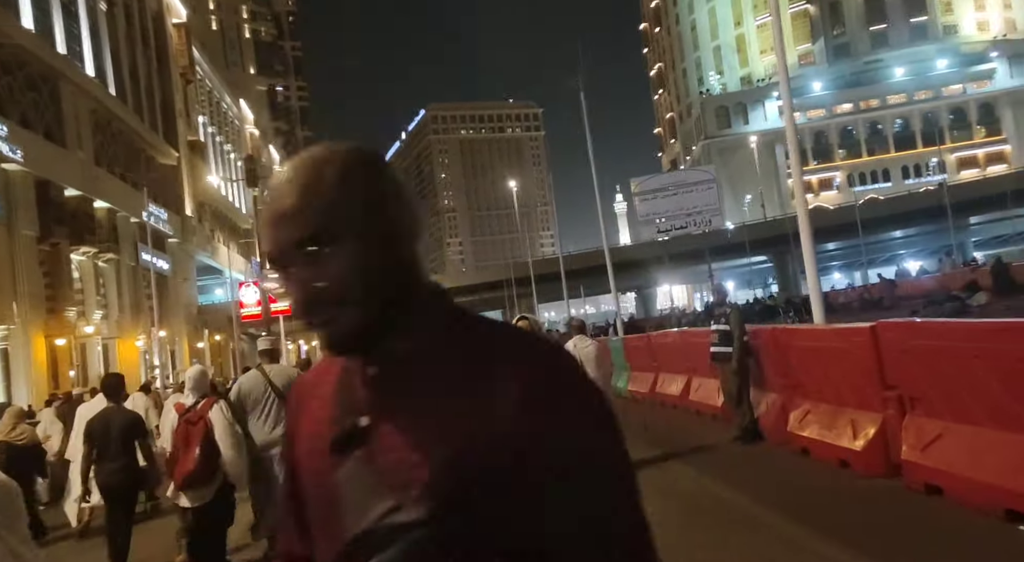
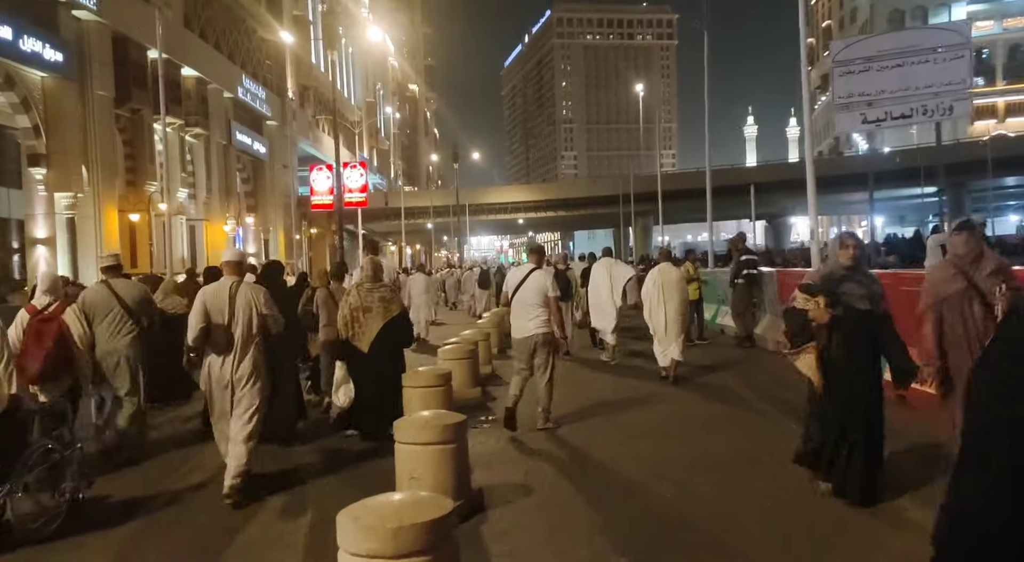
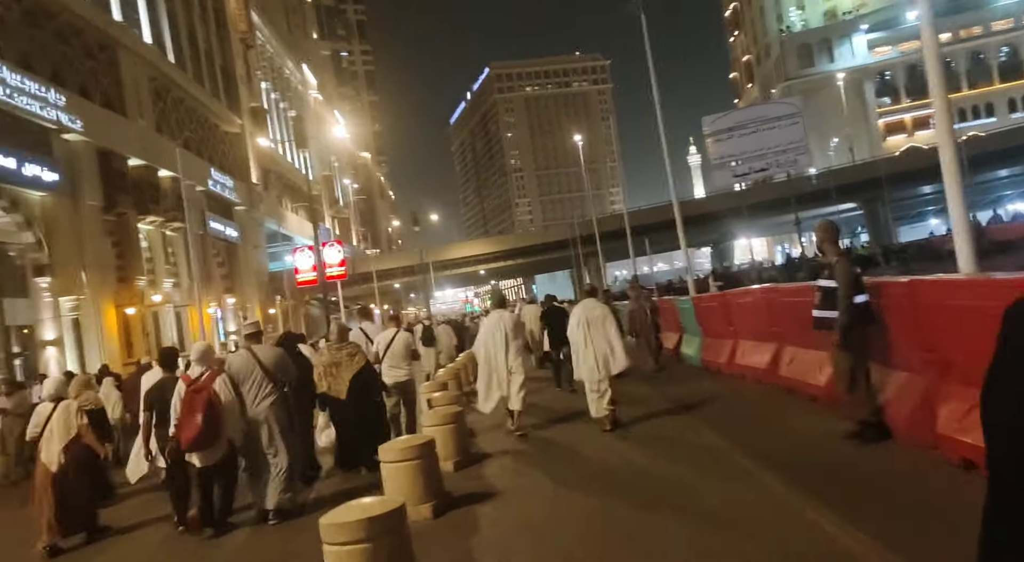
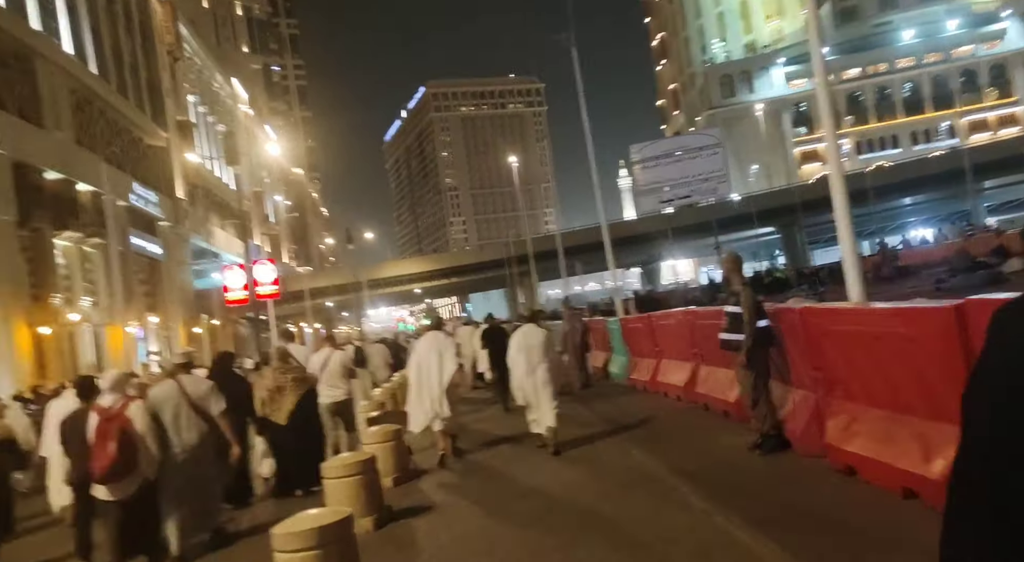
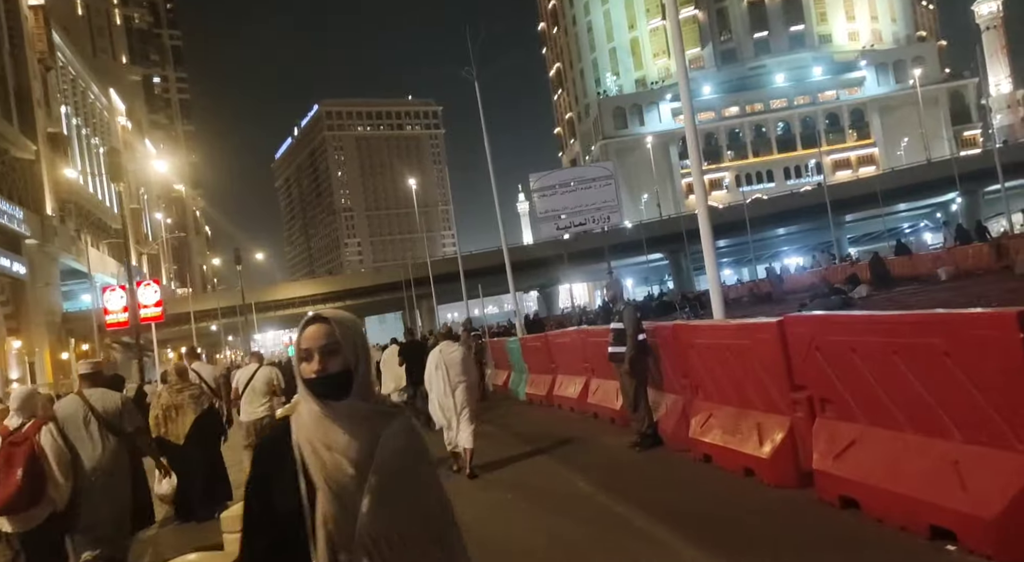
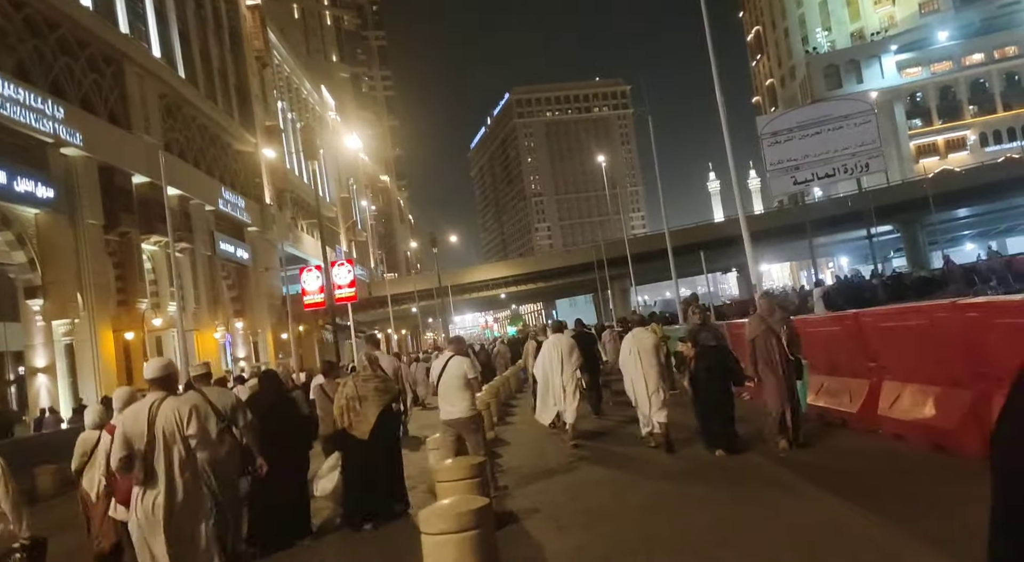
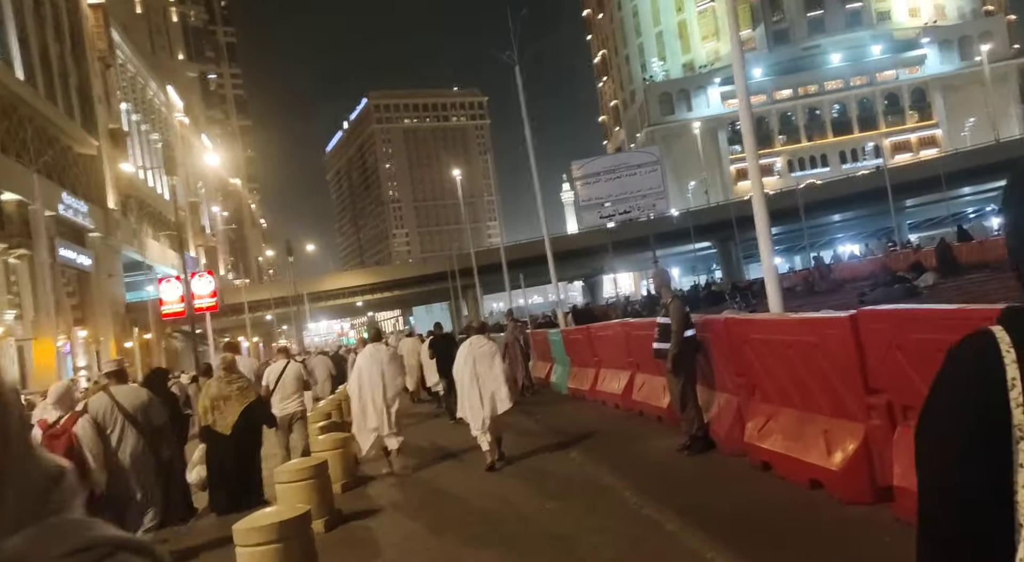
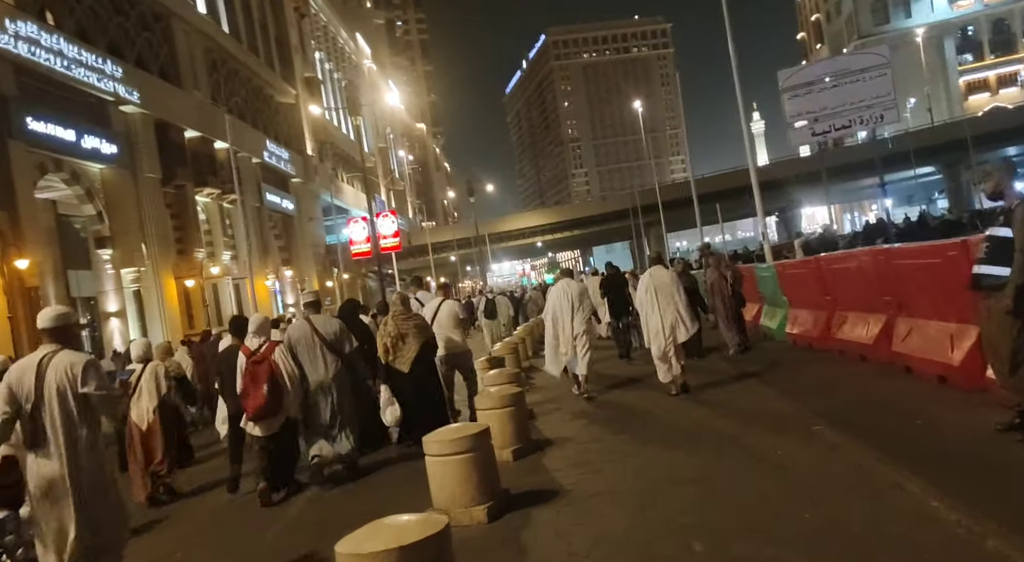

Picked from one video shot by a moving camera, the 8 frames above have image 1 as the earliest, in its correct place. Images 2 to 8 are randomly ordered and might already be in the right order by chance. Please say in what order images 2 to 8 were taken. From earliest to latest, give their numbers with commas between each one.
5, 7, 4, 3, 8, 6, 2
